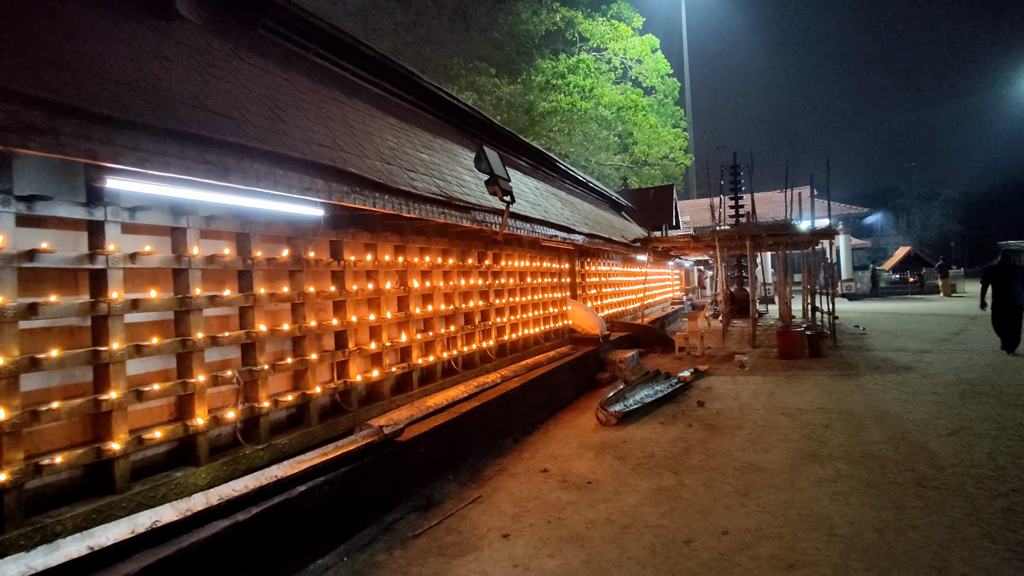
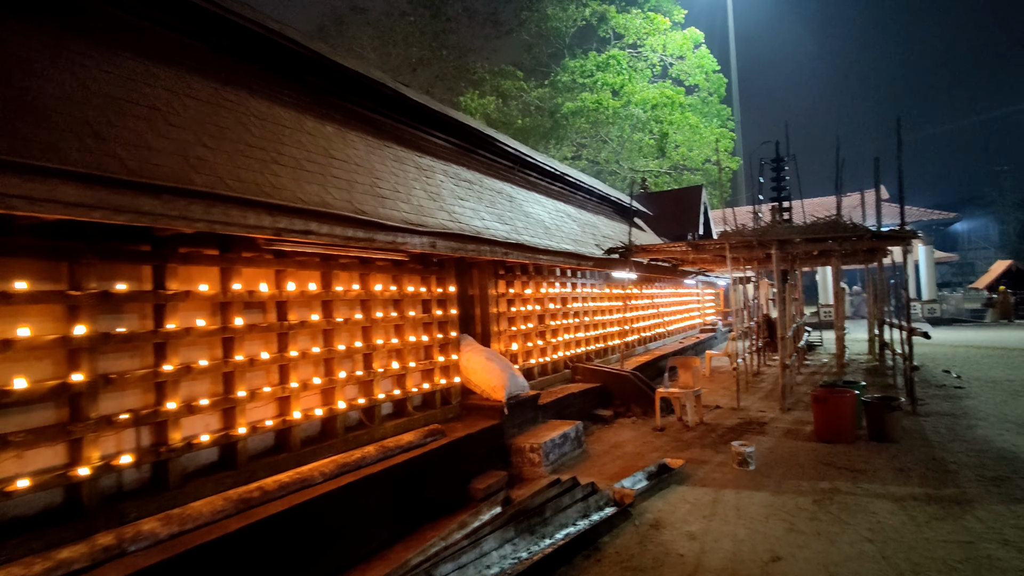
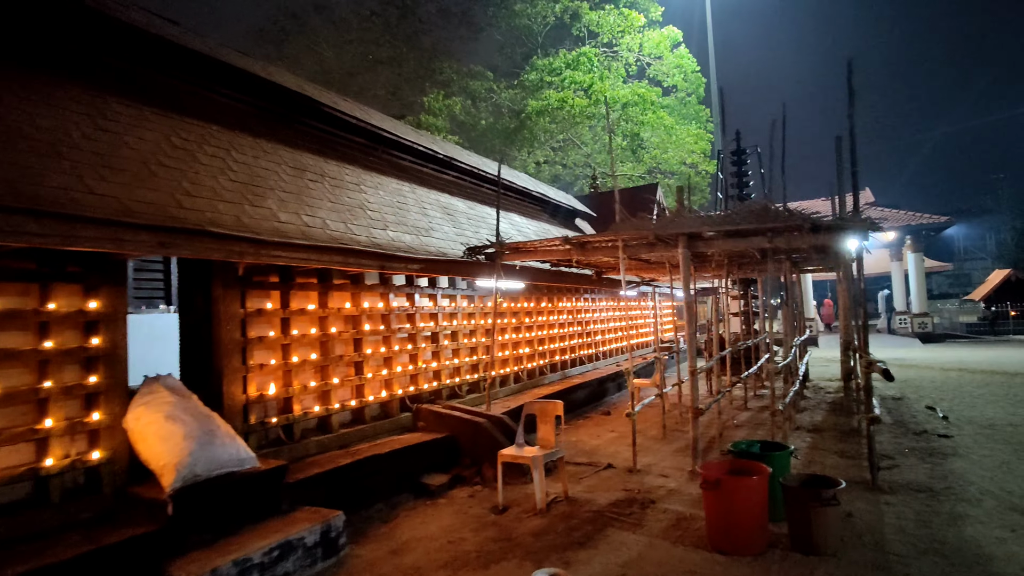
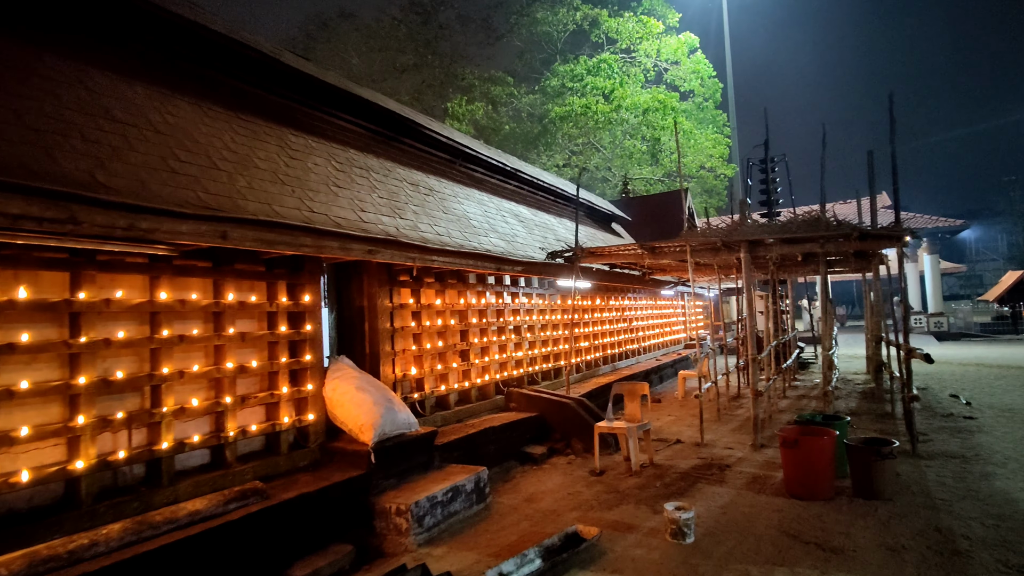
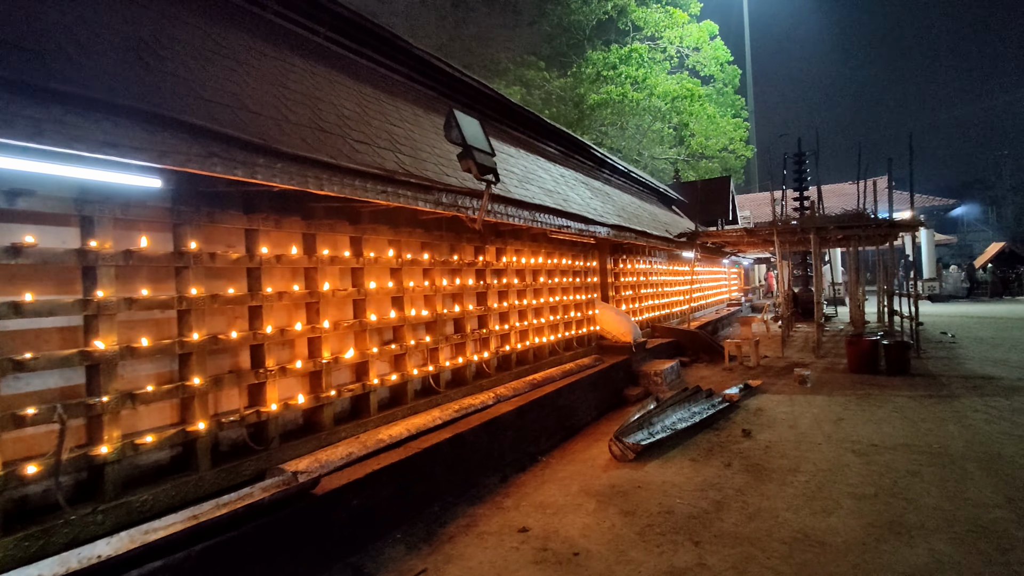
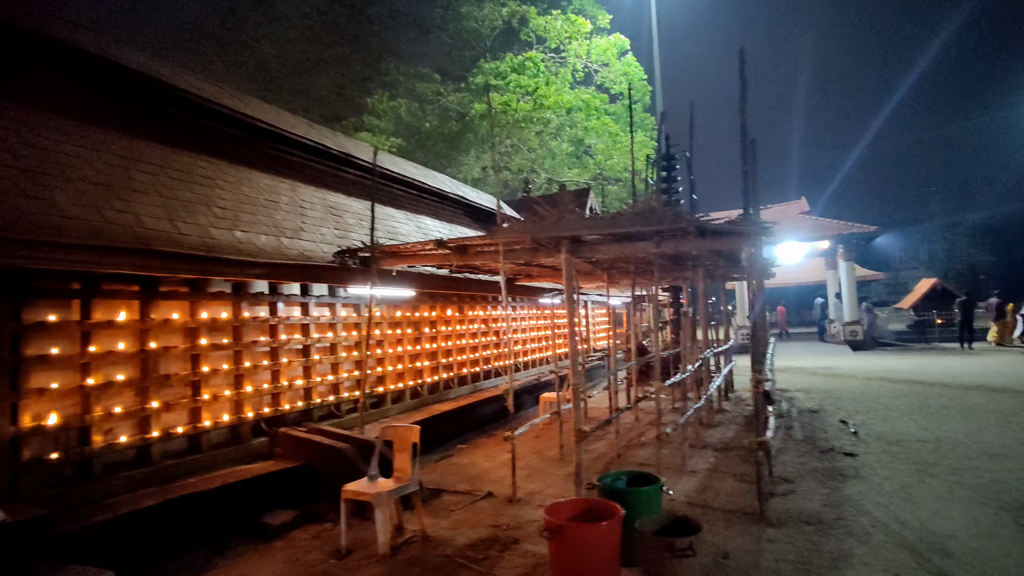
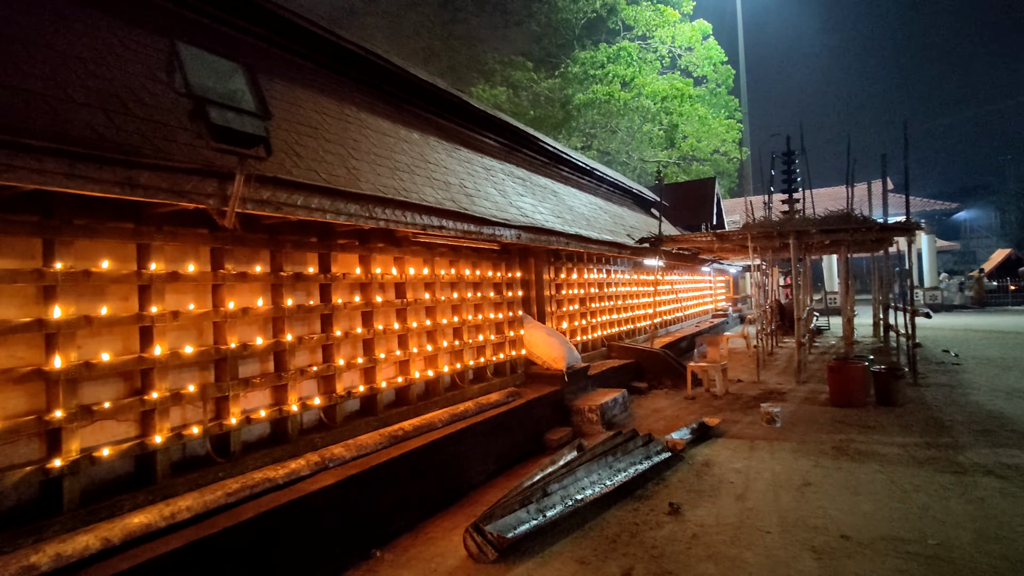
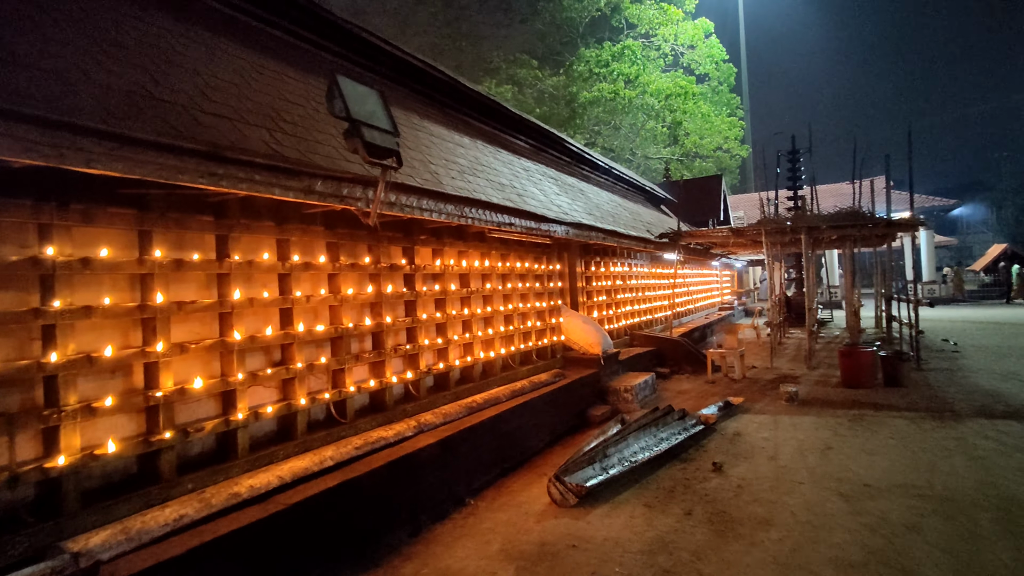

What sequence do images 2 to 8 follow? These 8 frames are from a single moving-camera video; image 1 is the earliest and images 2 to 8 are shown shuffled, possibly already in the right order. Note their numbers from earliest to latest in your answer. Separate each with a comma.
5, 8, 7, 2, 4, 3, 6
